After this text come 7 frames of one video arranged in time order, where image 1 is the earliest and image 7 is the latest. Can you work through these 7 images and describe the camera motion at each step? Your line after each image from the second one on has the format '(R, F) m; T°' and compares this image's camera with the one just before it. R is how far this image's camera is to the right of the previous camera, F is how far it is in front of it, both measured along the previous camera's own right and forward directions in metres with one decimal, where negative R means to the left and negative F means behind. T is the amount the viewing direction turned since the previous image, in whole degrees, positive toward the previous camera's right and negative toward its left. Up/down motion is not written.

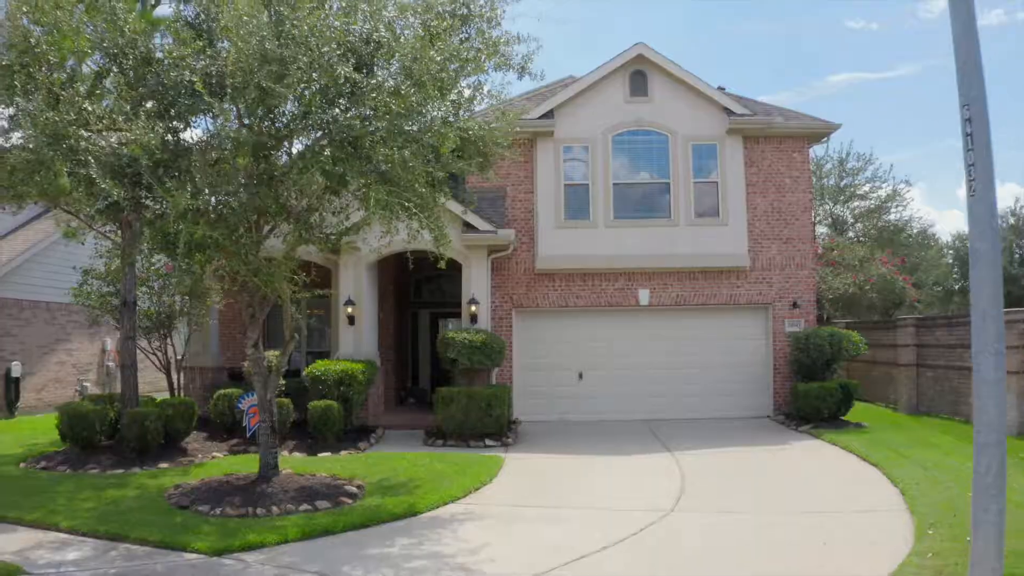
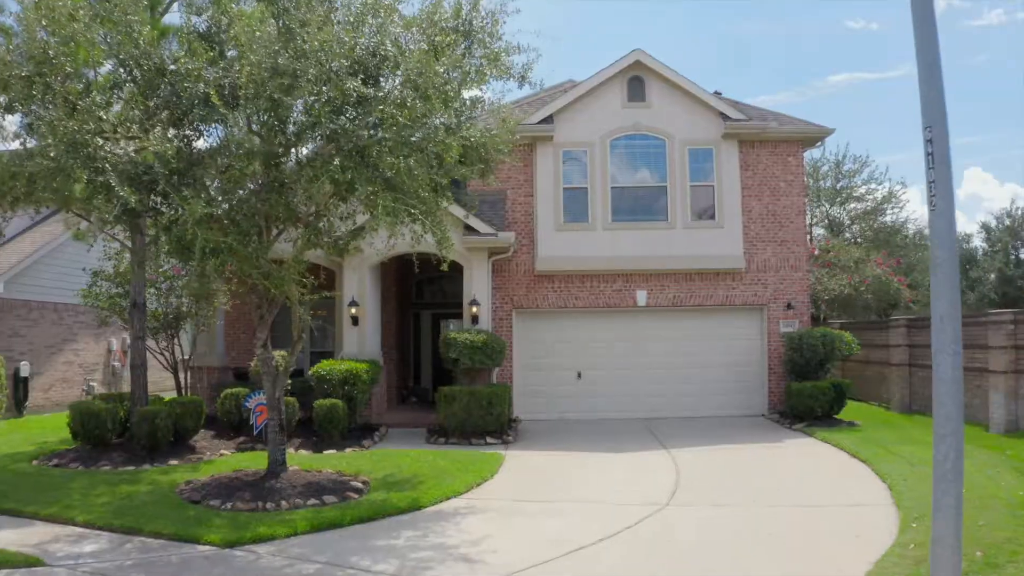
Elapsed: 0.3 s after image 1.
(0.0, -0.3) m; 0°
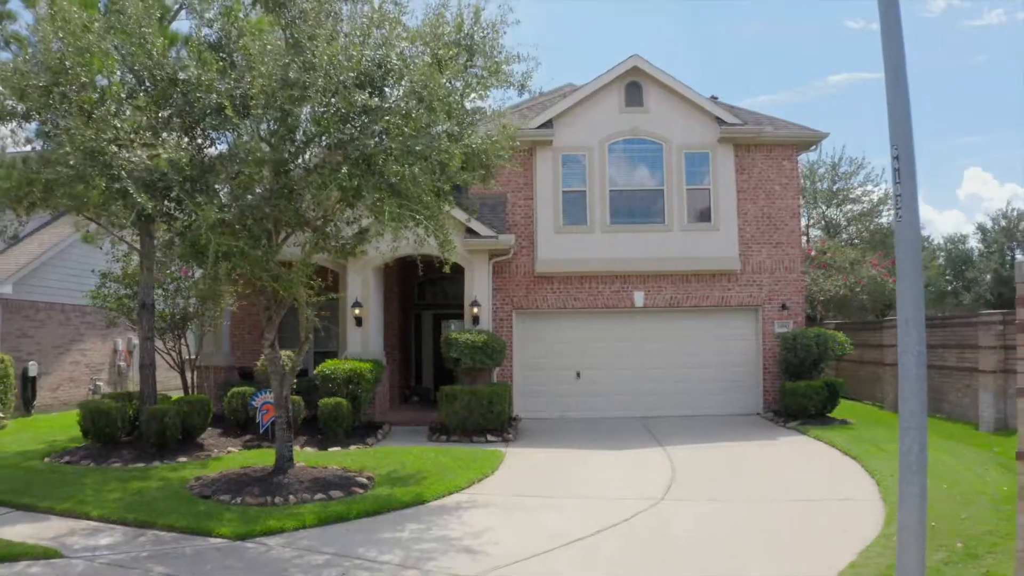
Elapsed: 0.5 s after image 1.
(0.0, -0.3) m; 0°
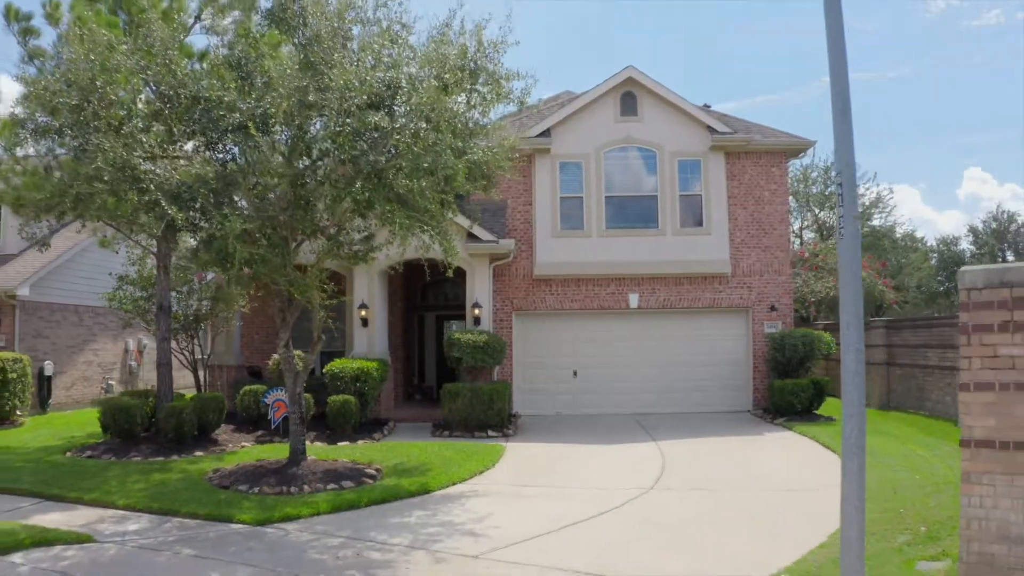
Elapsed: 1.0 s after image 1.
(0.0, -0.6) m; 0°
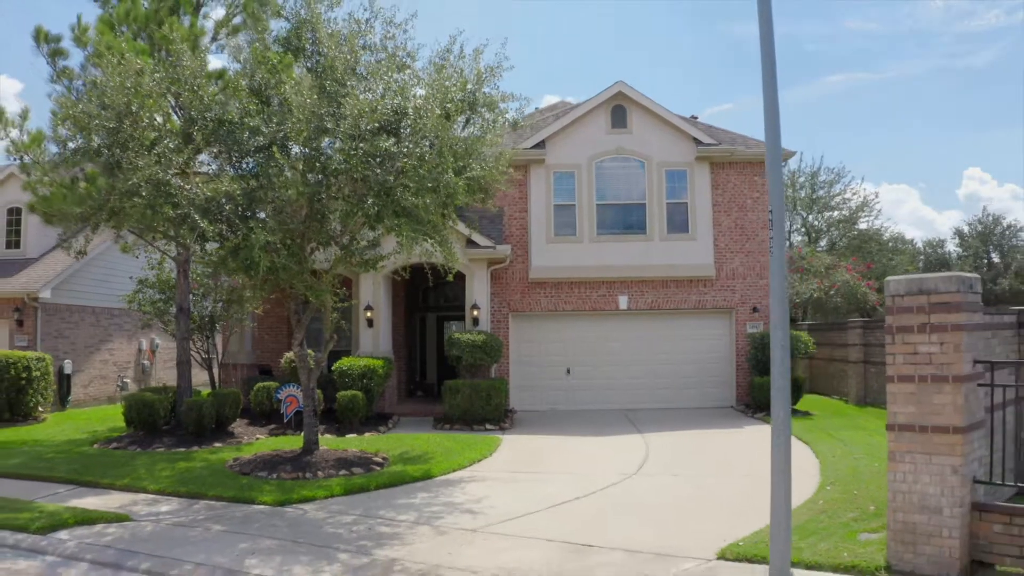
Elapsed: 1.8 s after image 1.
(+0.1, -0.9) m; 0°
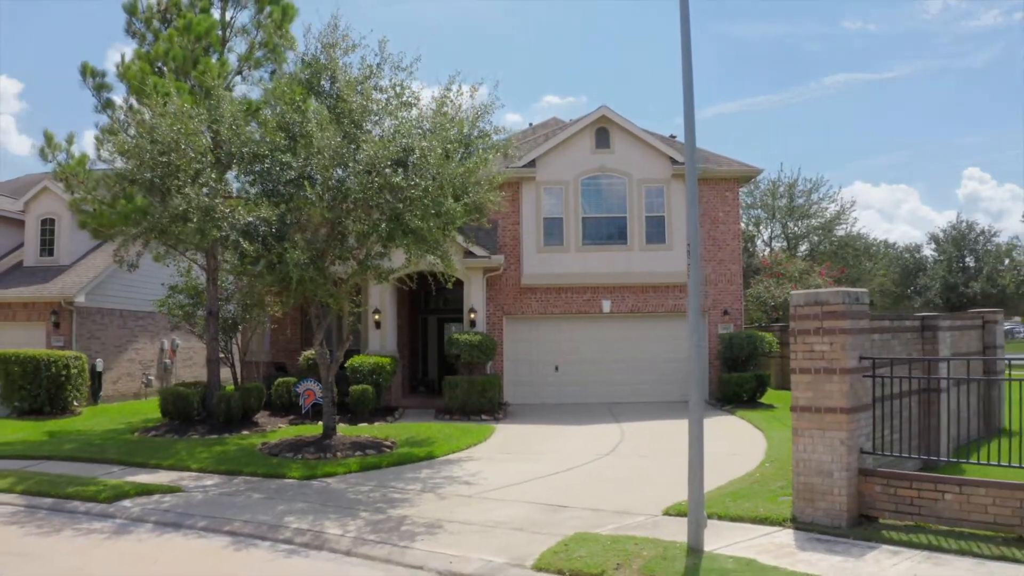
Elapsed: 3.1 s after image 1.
(+0.1, -1.8) m; 0°
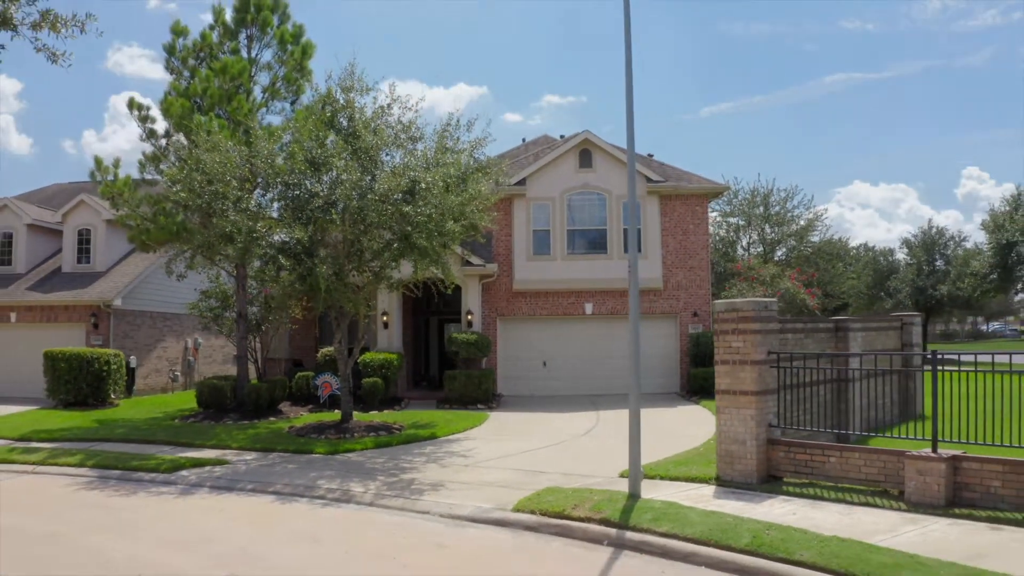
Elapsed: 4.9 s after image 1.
(+0.2, -2.3) m; 0°
